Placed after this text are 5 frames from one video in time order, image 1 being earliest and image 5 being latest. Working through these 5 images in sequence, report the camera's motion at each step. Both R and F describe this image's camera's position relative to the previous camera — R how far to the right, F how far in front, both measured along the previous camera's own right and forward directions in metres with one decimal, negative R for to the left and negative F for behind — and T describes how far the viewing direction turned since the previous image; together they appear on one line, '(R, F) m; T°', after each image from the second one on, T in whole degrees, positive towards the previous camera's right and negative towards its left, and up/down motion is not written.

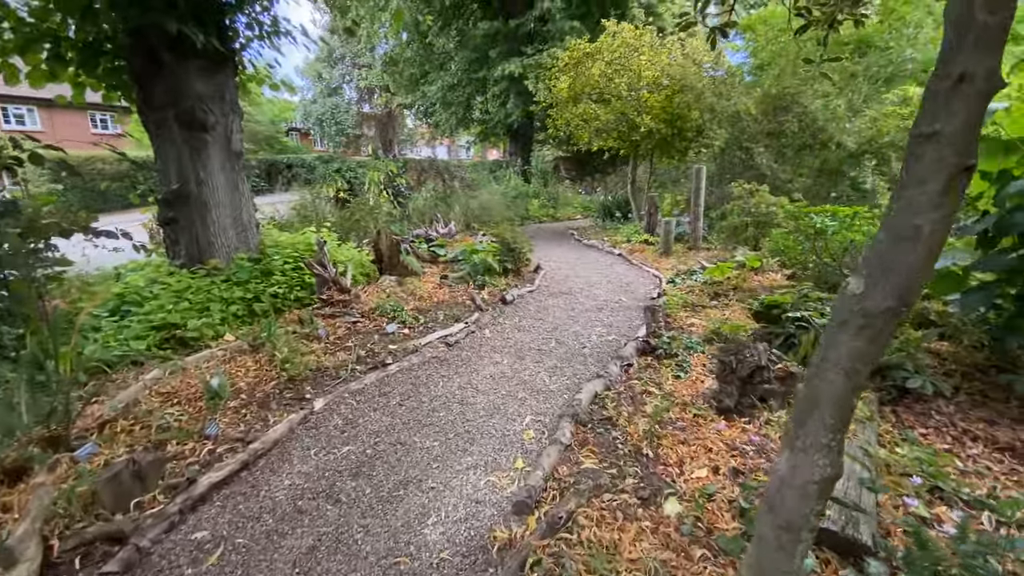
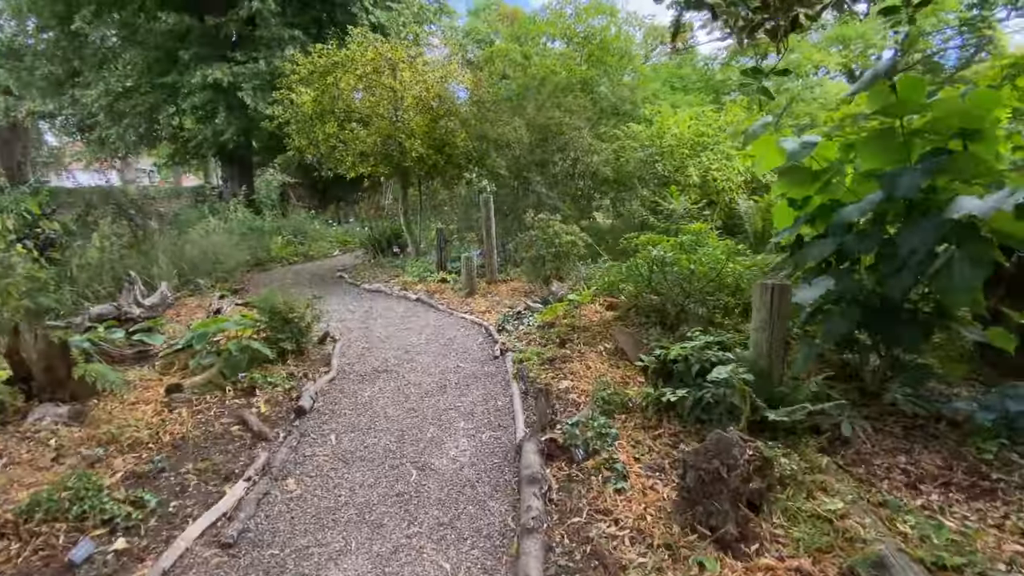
(-0.4, +1.3) m; +30°
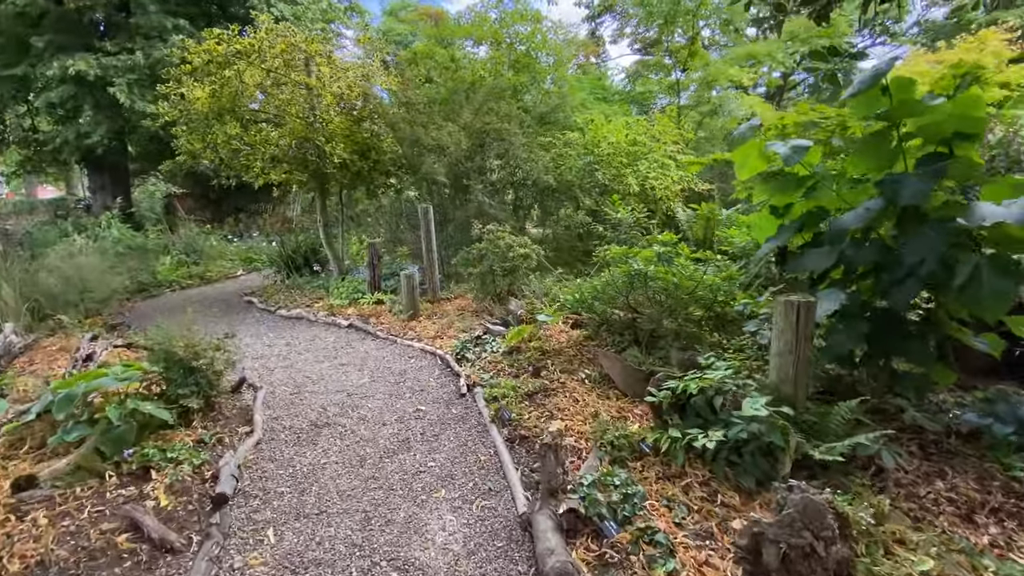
(-0.3, +0.5) m; +10°
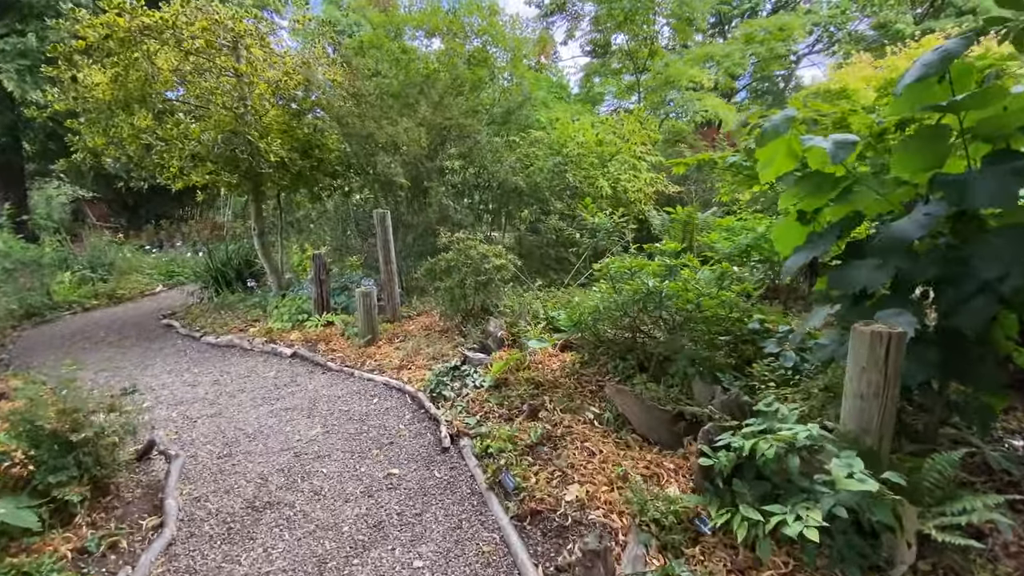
(-0.2, +0.6) m; +6°
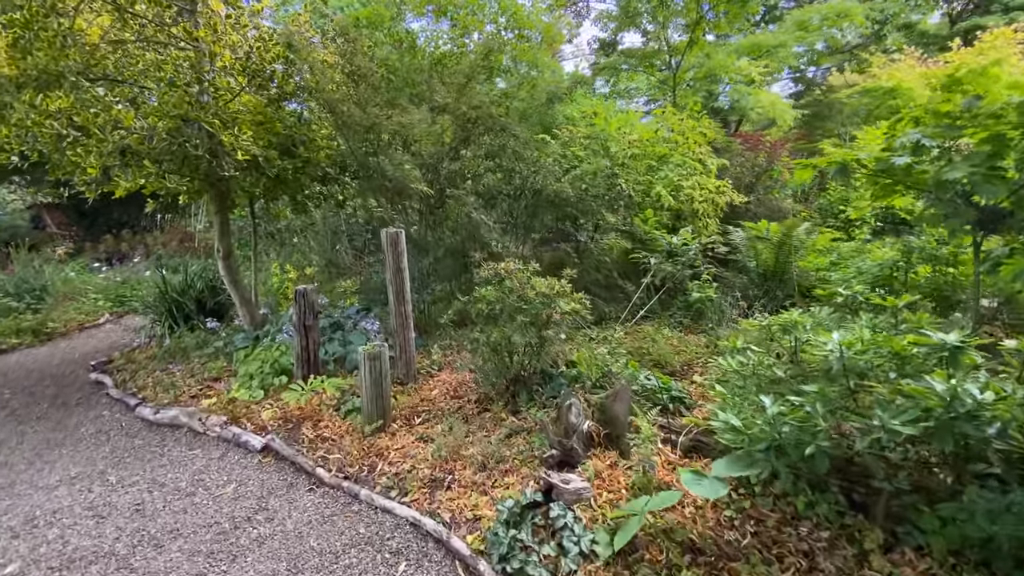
(-0.6, +1.4) m; +2°
